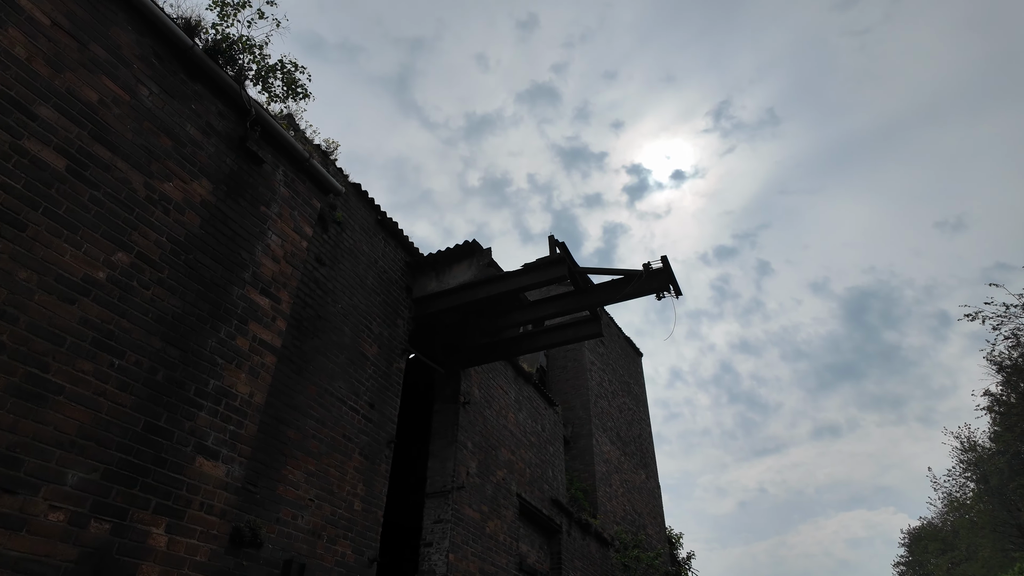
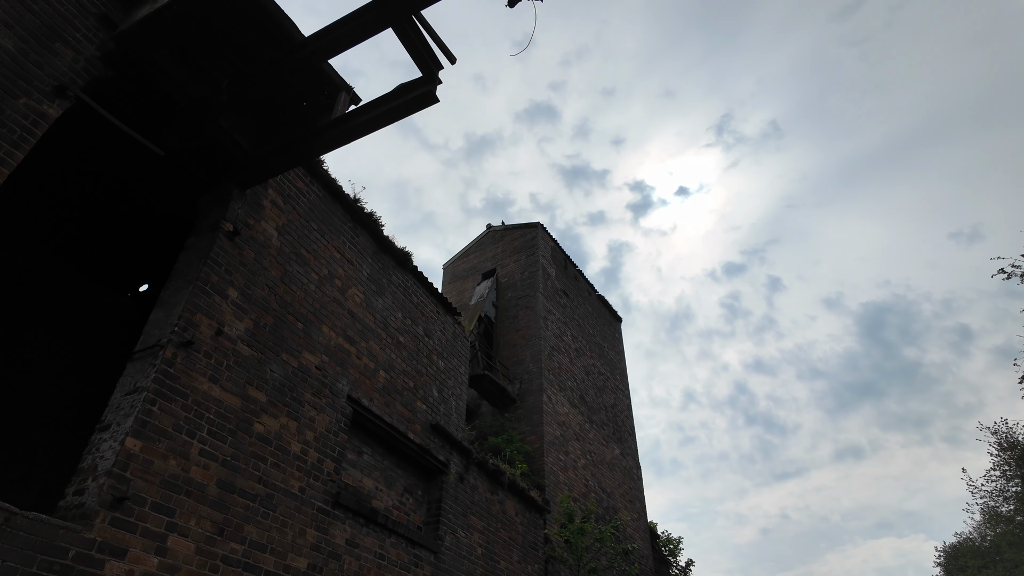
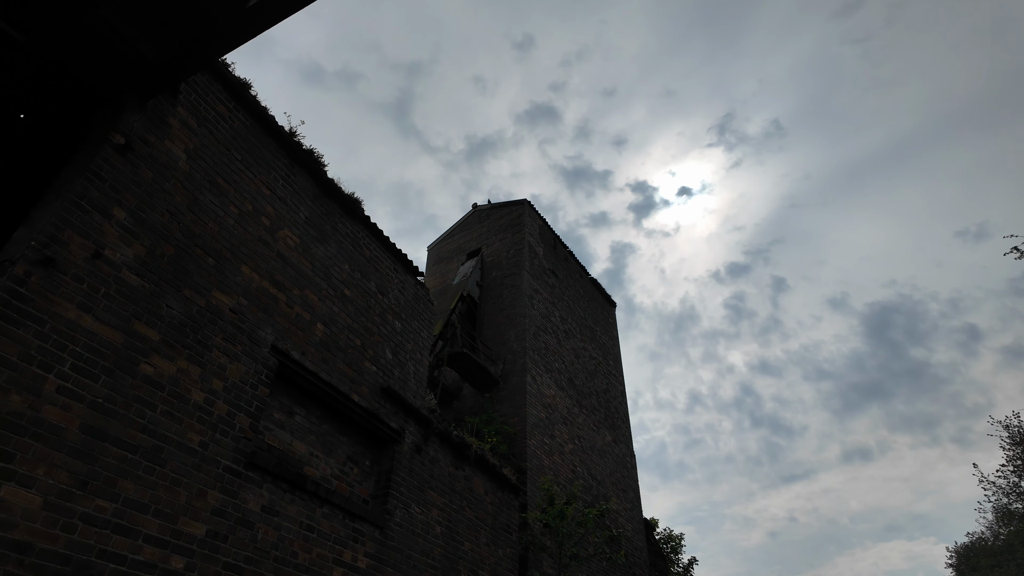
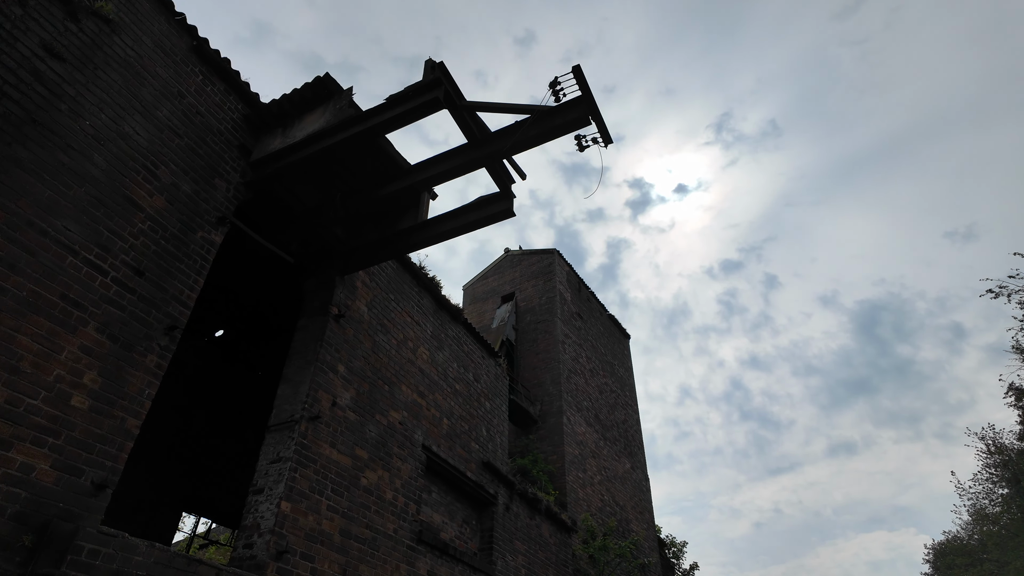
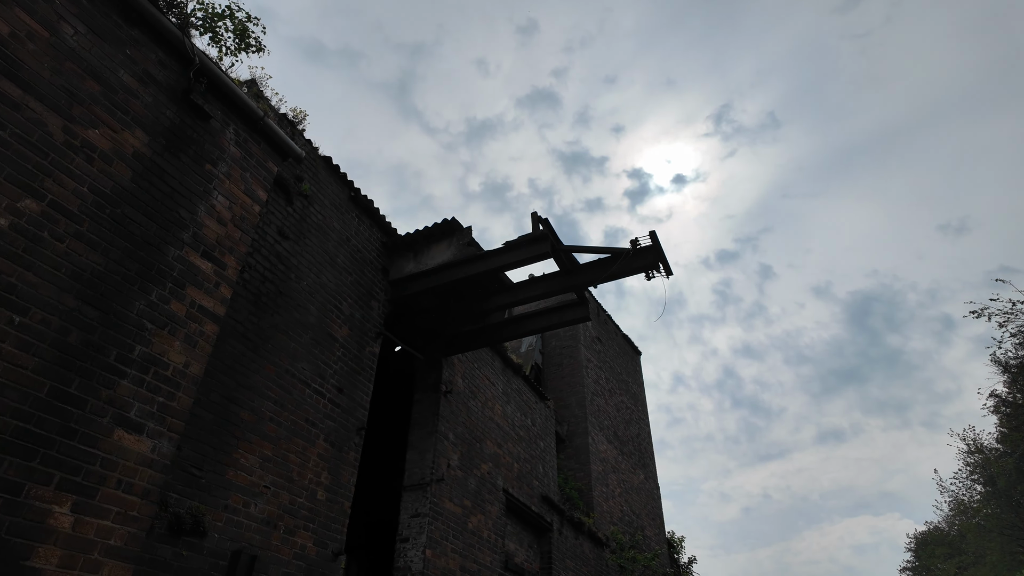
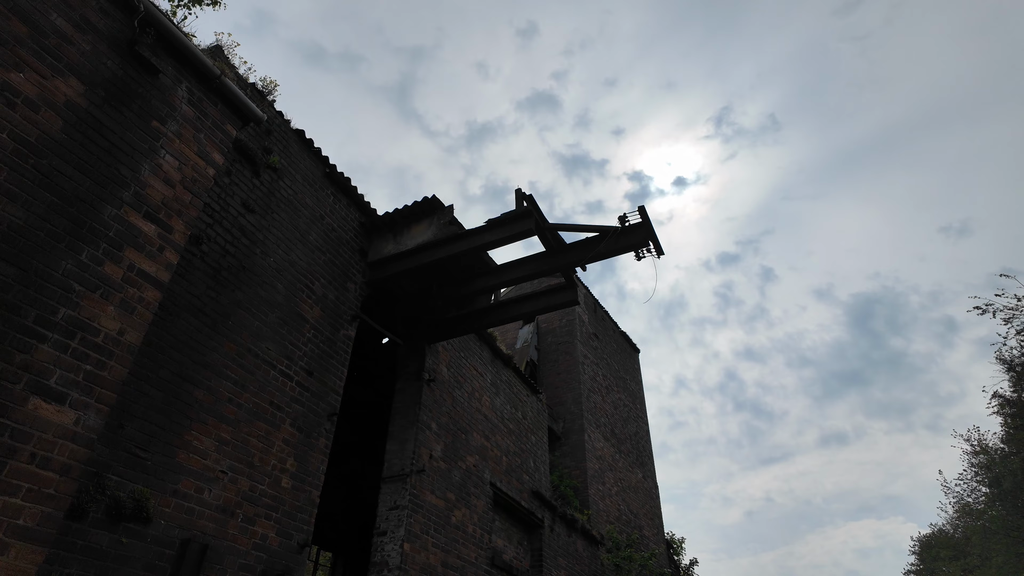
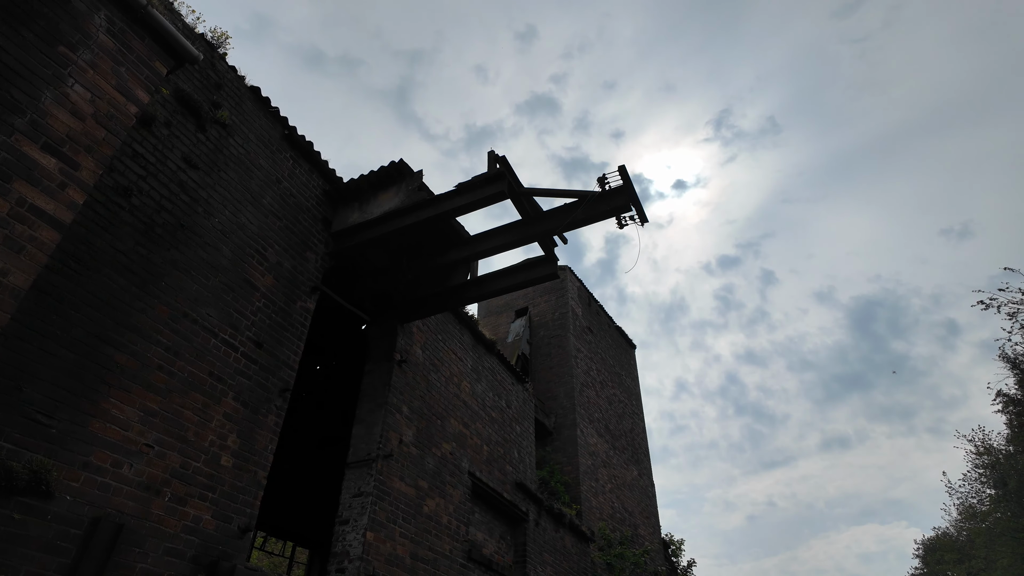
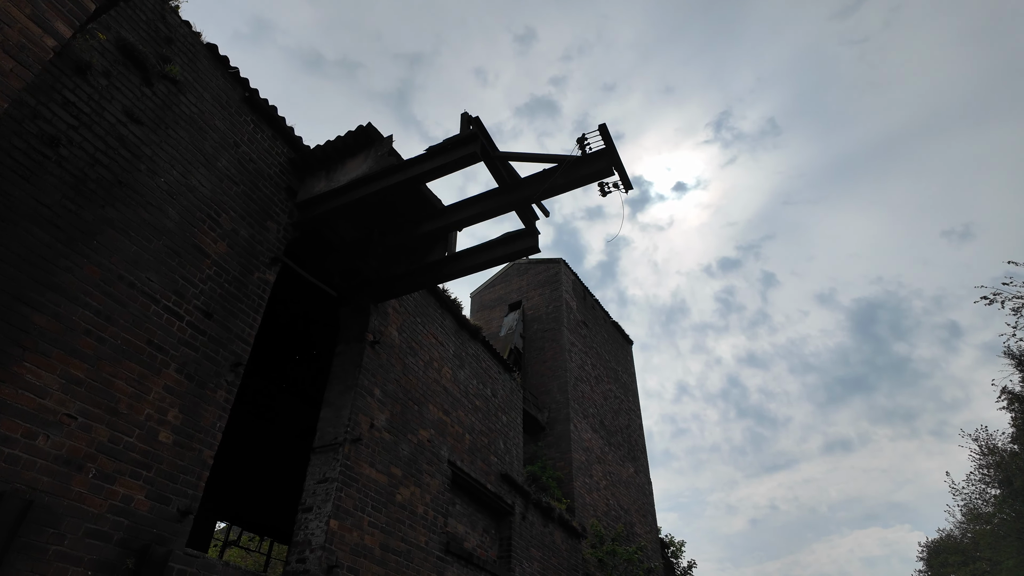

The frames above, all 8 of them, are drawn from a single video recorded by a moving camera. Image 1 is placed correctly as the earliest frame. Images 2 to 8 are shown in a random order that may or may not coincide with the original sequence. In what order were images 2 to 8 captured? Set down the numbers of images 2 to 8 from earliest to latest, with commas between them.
5, 6, 7, 8, 4, 2, 3
